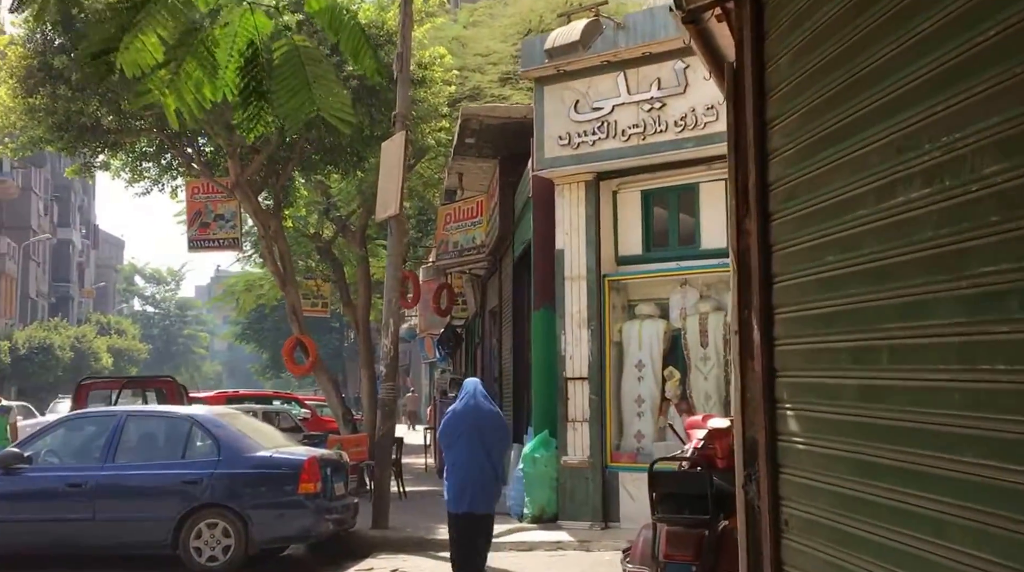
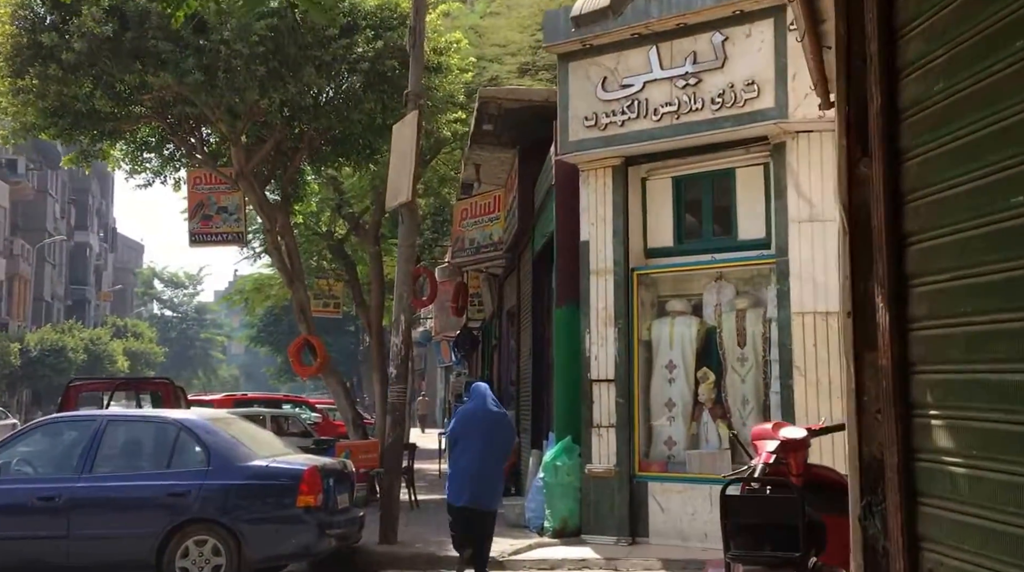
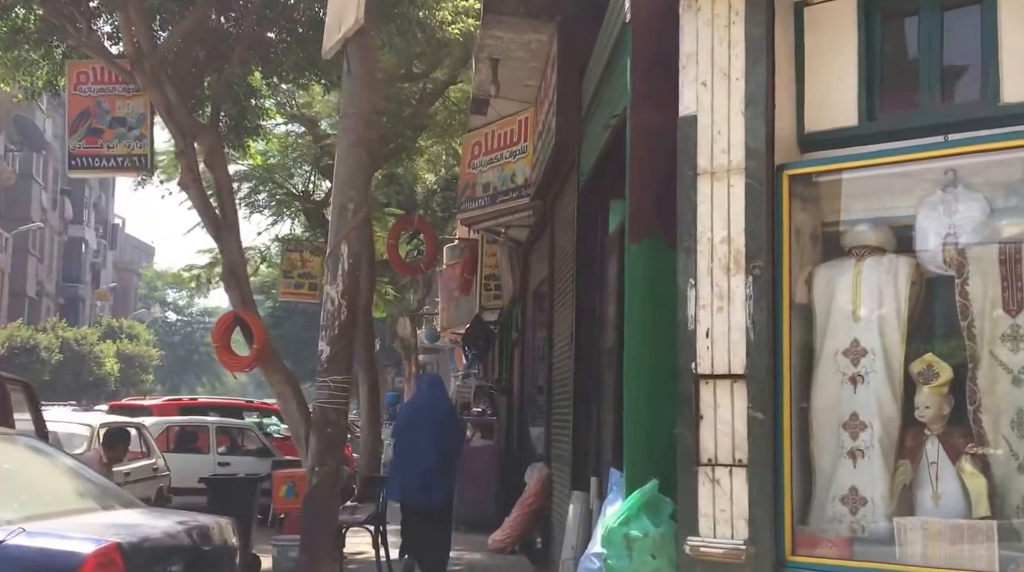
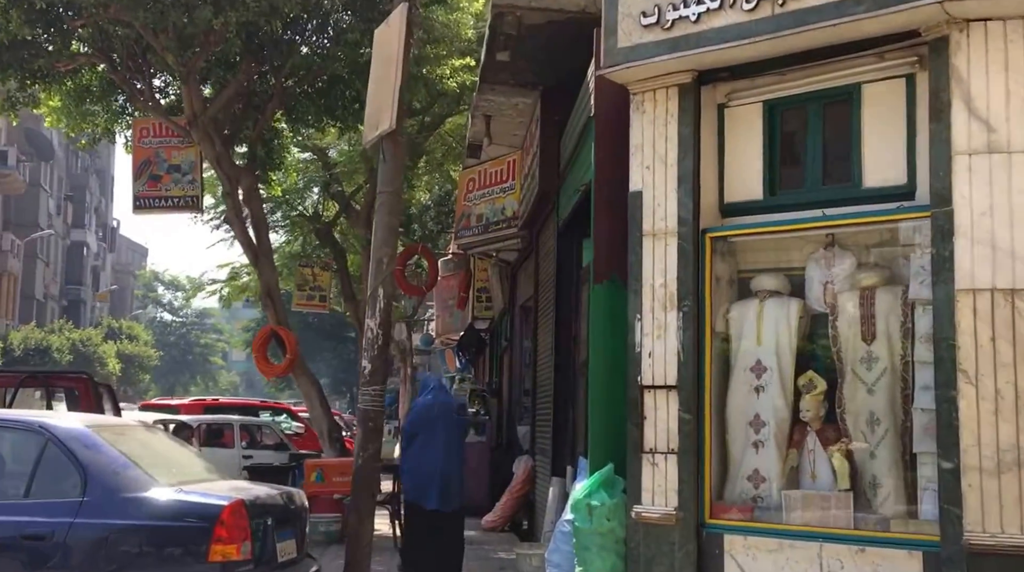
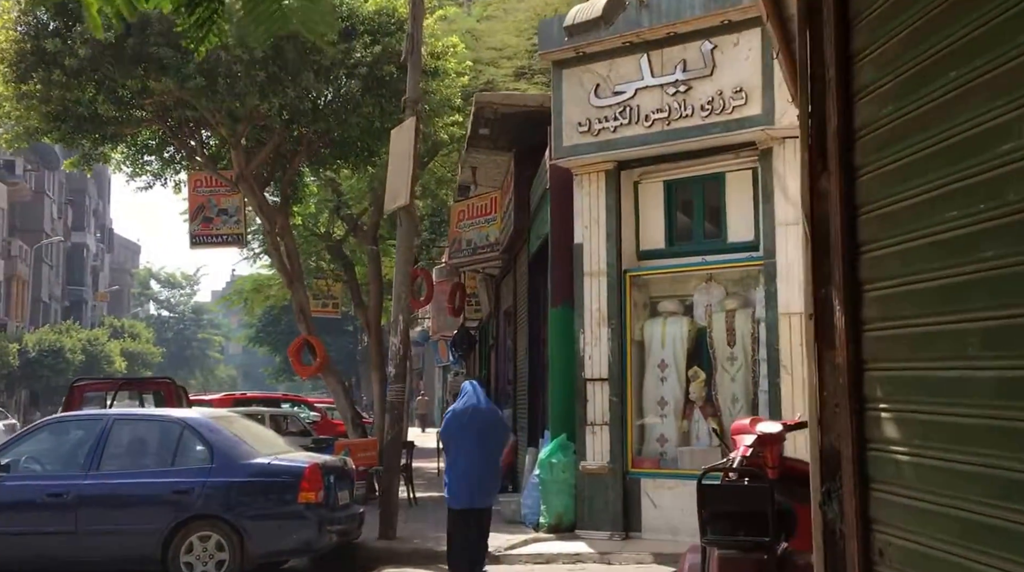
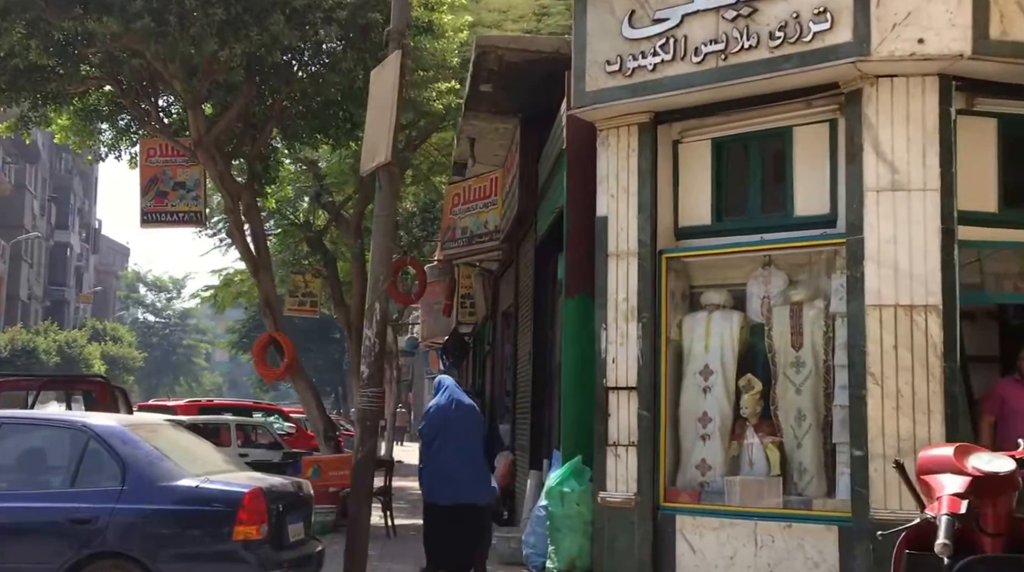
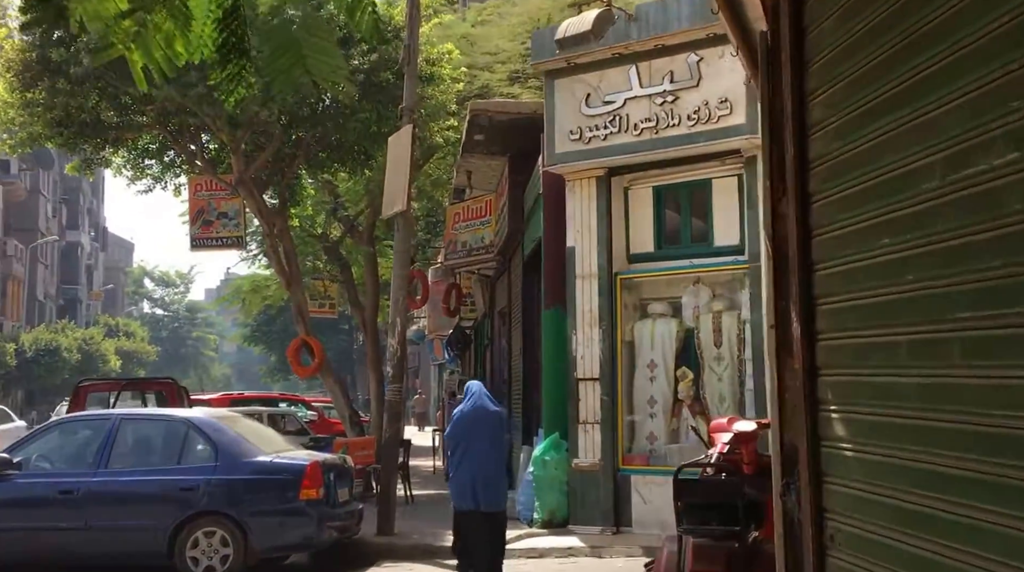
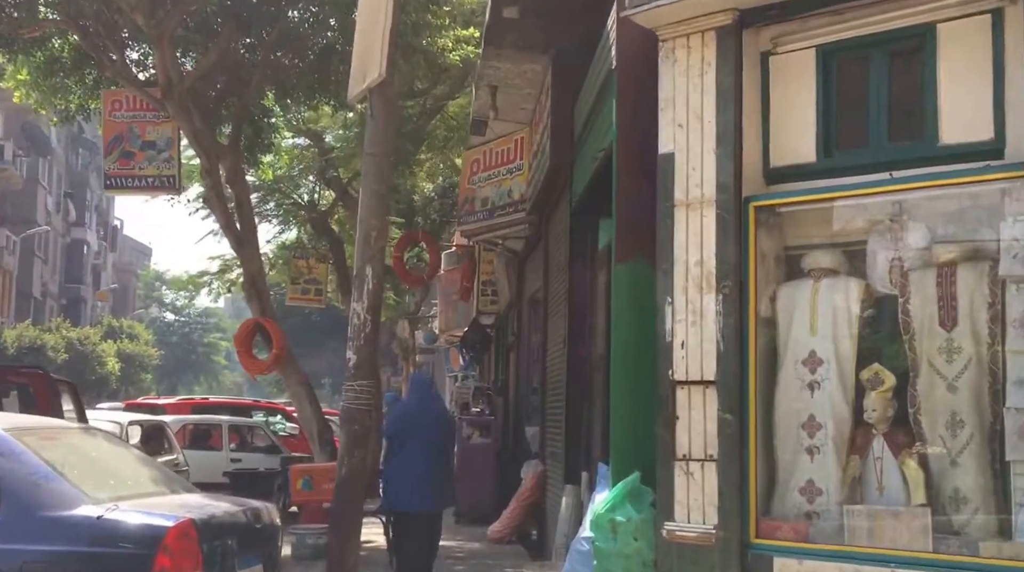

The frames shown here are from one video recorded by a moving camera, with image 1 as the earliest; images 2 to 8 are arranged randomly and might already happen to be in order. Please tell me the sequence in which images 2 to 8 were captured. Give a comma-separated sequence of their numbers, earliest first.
7, 5, 2, 6, 4, 8, 3
